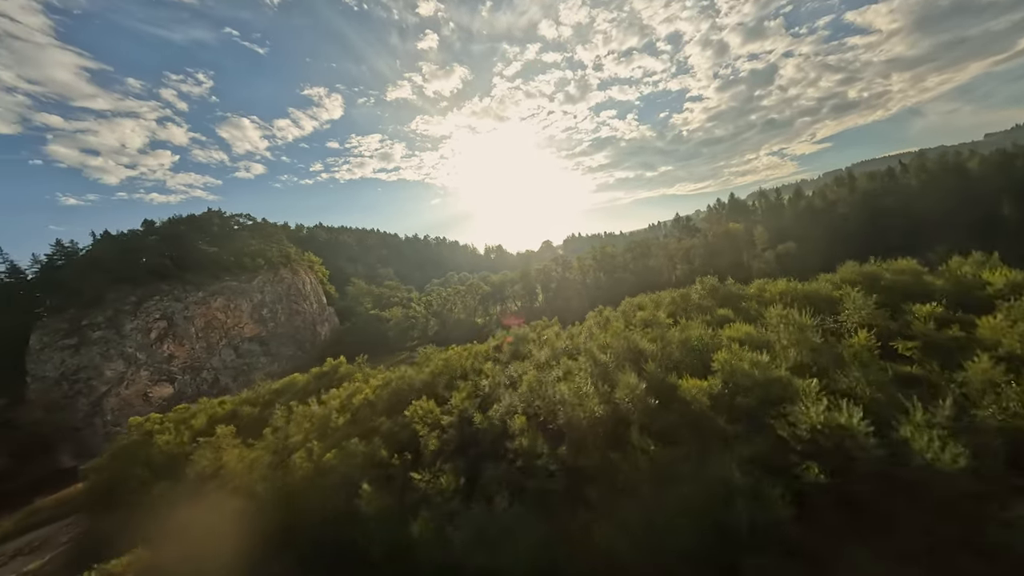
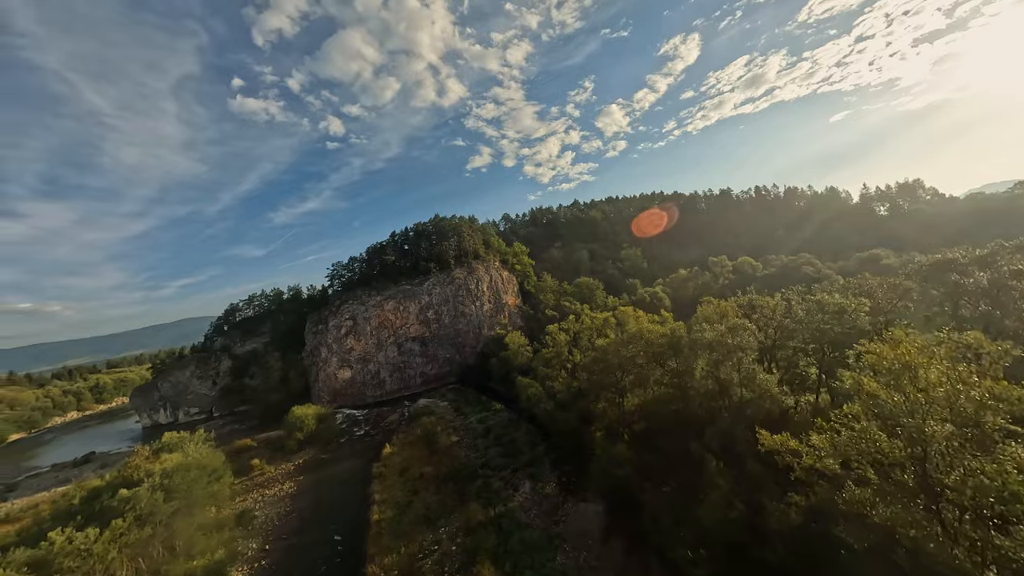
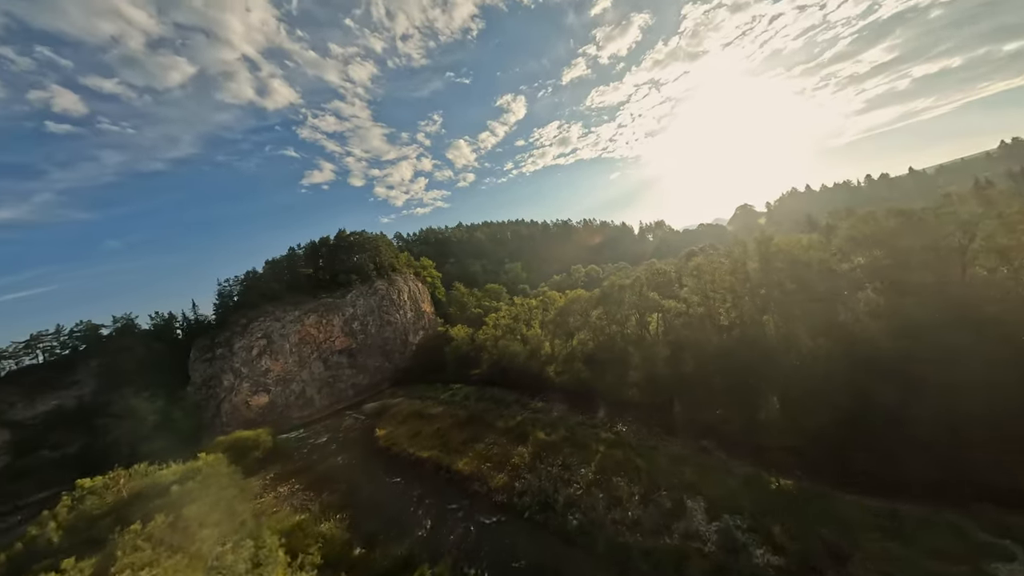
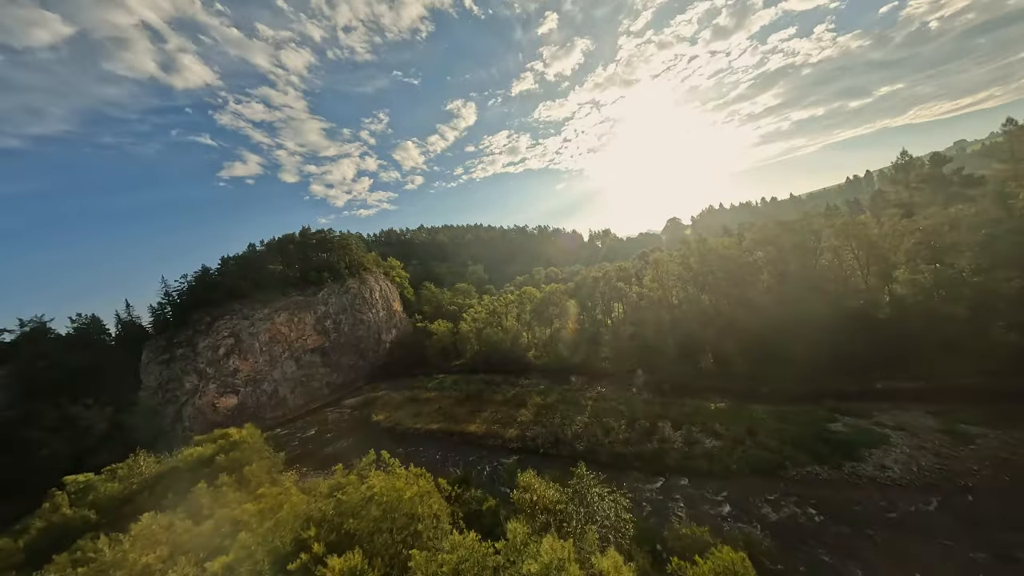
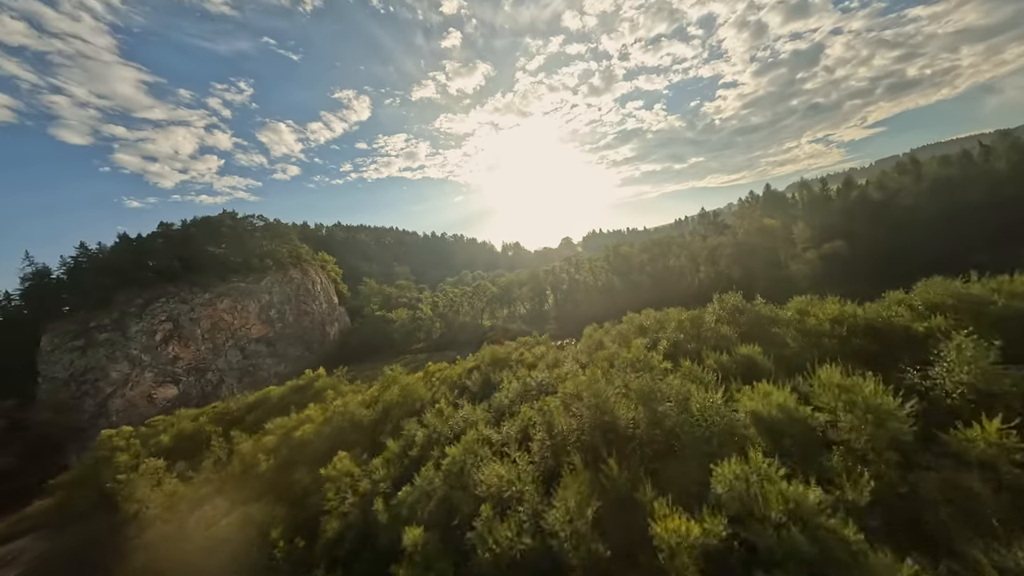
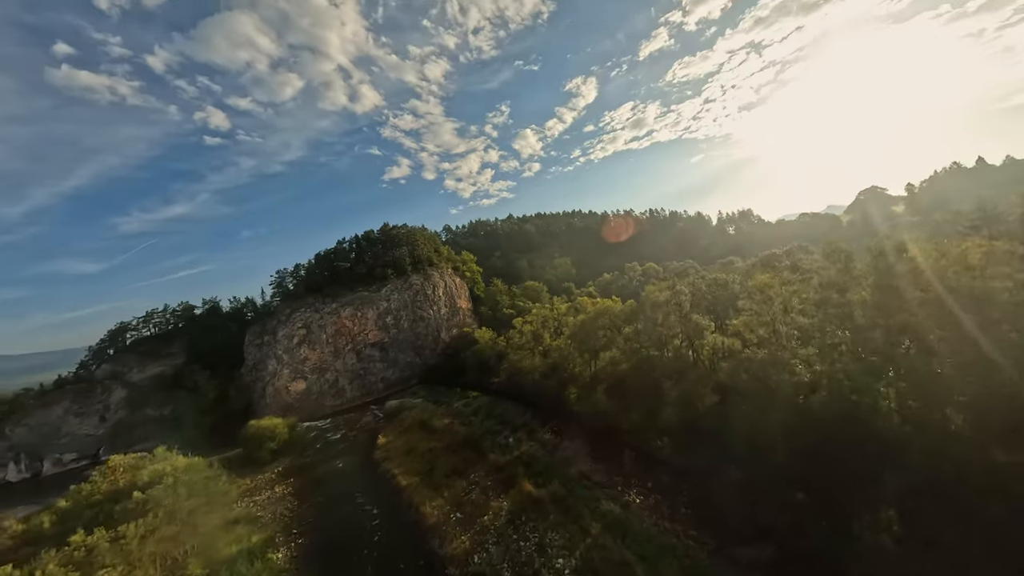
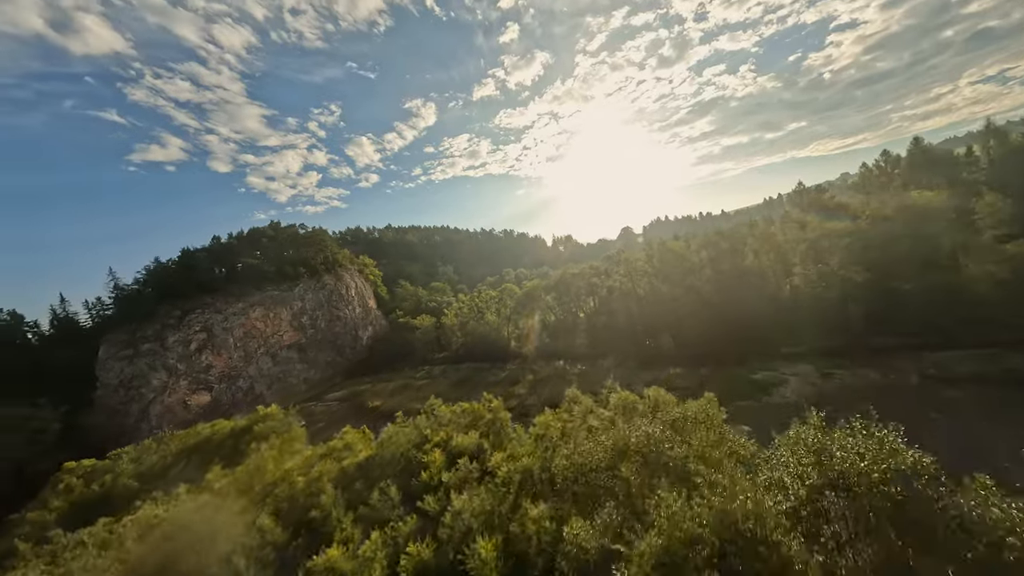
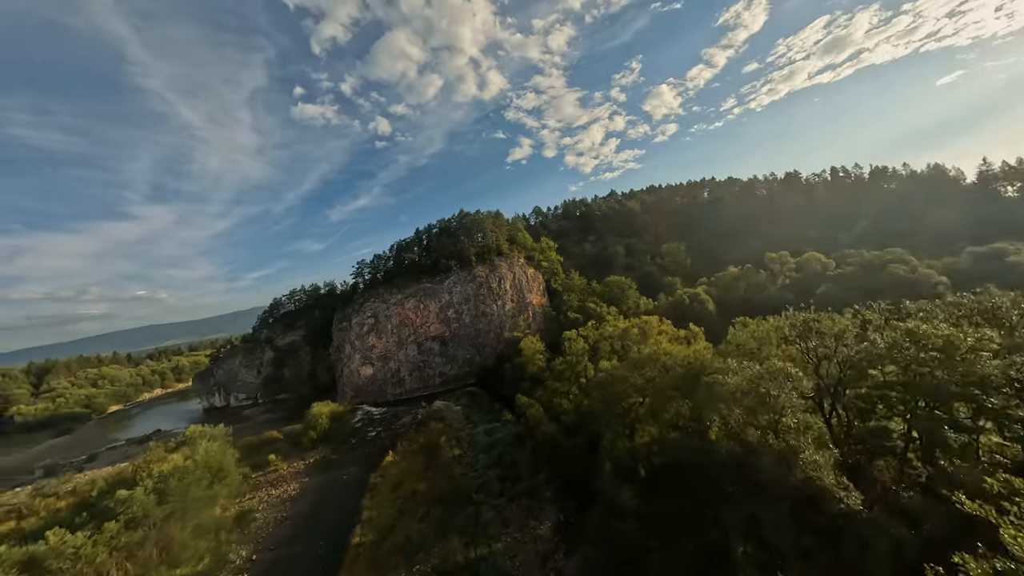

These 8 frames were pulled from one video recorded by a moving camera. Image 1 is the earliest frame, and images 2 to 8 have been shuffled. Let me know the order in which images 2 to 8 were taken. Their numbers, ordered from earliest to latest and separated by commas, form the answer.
5, 7, 4, 3, 6, 2, 8
